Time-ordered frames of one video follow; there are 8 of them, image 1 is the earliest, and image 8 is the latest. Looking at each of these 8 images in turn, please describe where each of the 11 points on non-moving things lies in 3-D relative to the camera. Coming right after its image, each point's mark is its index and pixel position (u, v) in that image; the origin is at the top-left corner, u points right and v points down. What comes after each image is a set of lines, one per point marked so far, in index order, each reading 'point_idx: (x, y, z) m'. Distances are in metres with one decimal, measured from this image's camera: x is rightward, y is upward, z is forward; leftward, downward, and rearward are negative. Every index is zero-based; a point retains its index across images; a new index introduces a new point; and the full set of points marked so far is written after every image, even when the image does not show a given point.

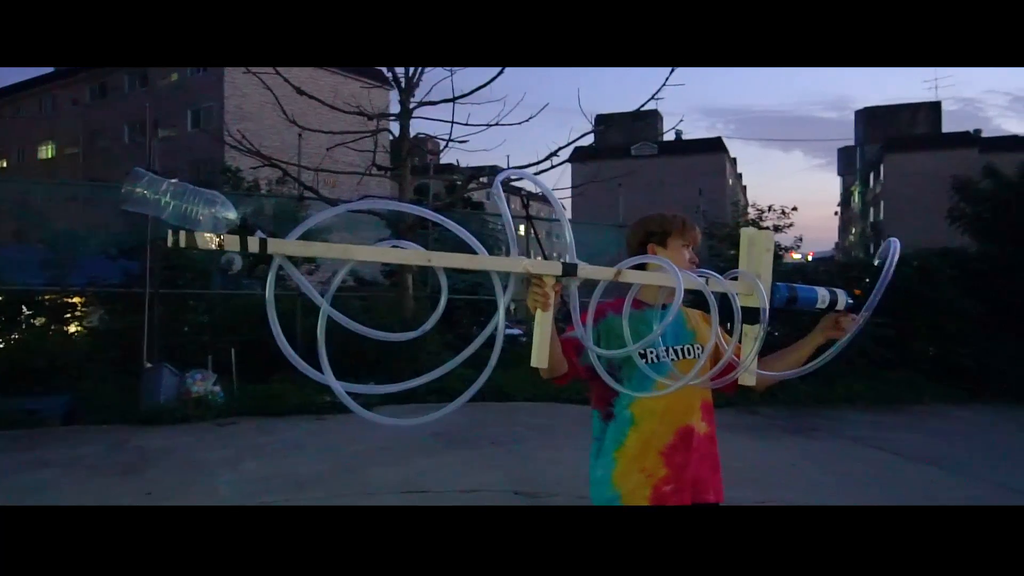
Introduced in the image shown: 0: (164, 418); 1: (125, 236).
0: (-2.4, -0.9, +7.4) m
1: (-2.9, +0.4, +8.2) m
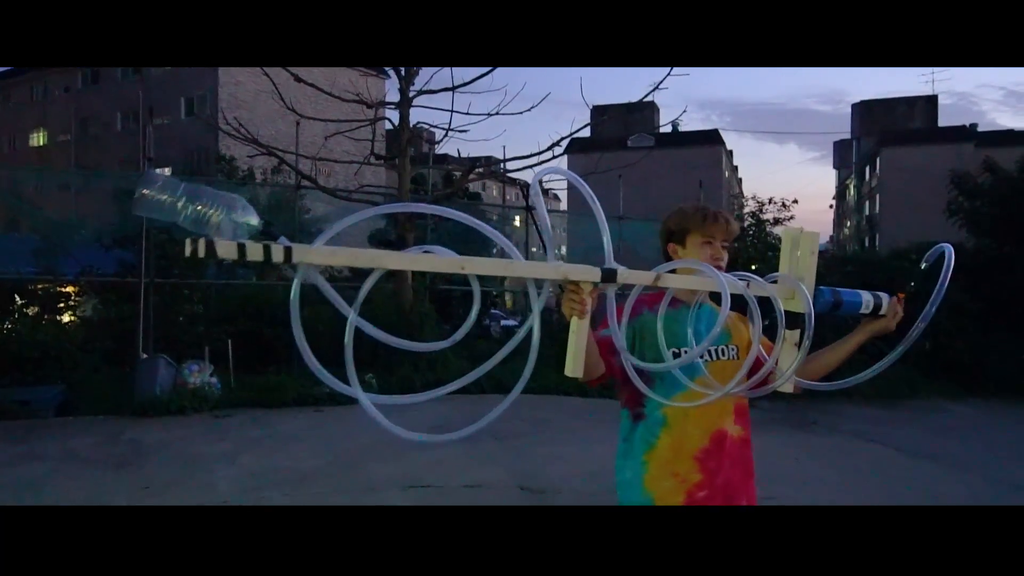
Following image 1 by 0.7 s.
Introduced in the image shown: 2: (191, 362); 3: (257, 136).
0: (-2.4, -0.8, +7.3) m
1: (-2.9, +0.5, +8.1) m
2: (-2.4, -0.5, +8.1) m
3: (-1.8, +1.0, +7.5) m
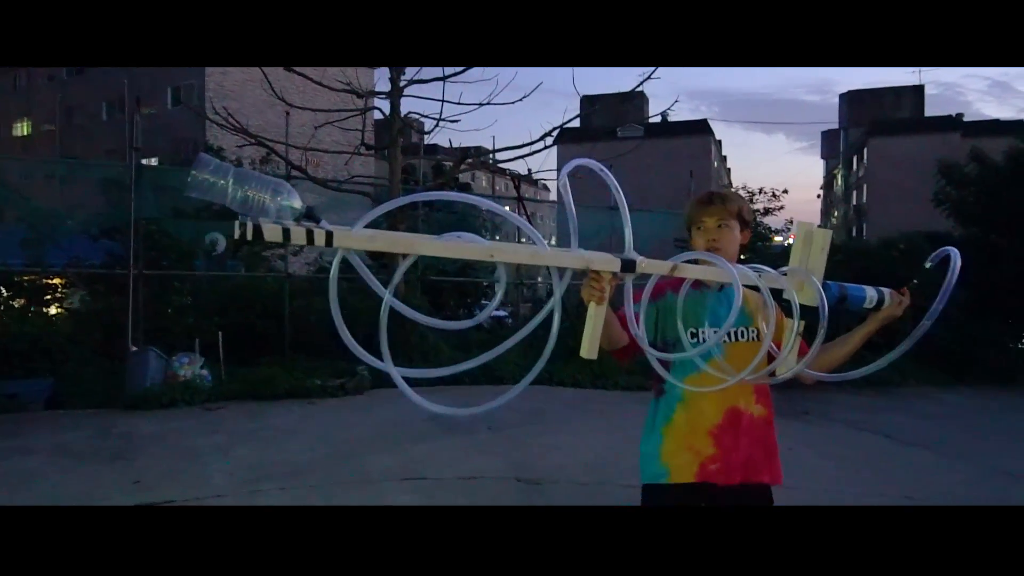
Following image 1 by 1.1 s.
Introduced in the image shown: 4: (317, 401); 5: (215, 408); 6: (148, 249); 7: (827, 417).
0: (-2.4, -0.8, +7.3) m
1: (-3.0, +0.5, +8.0) m
2: (-2.4, -0.5, +8.0) m
3: (-1.8, +1.1, +7.4) m
4: (-1.4, -0.8, +7.7) m
5: (-2.1, -0.8, +7.4) m
6: (-2.7, +0.3, +8.1) m
7: (+2.2, -0.9, +7.7) m
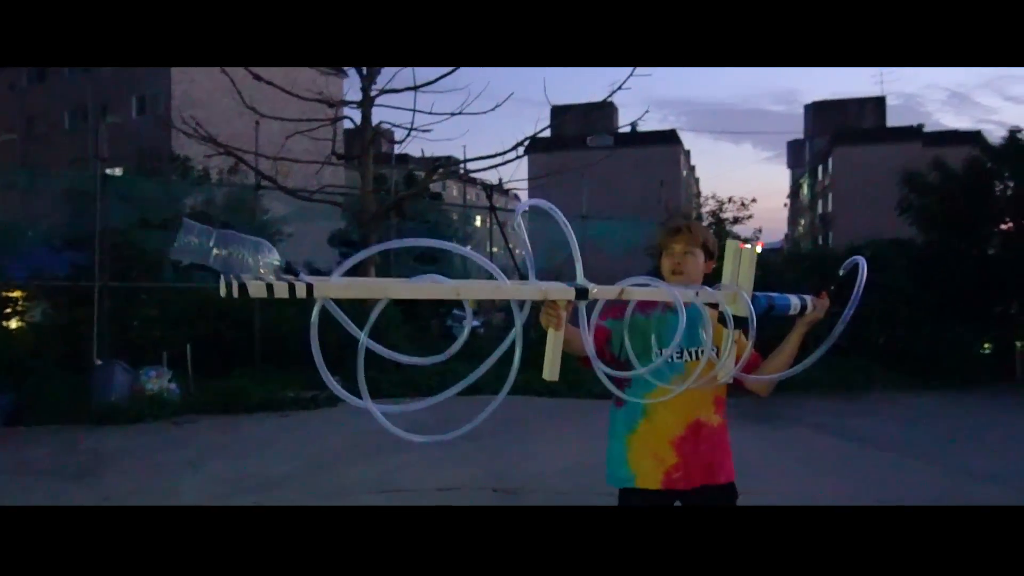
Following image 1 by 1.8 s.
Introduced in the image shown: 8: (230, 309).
0: (-2.6, -0.8, +7.1) m
1: (-3.2, +0.4, +7.8) m
2: (-2.7, -0.6, +7.8) m
3: (-2.0, +1.0, +7.3) m
4: (-1.6, -0.9, +7.6) m
5: (-2.2, -0.9, +7.3) m
6: (-3.0, +0.2, +7.9) m
7: (+2.0, -1.0, +7.8) m
8: (-2.3, -0.2, +8.7) m
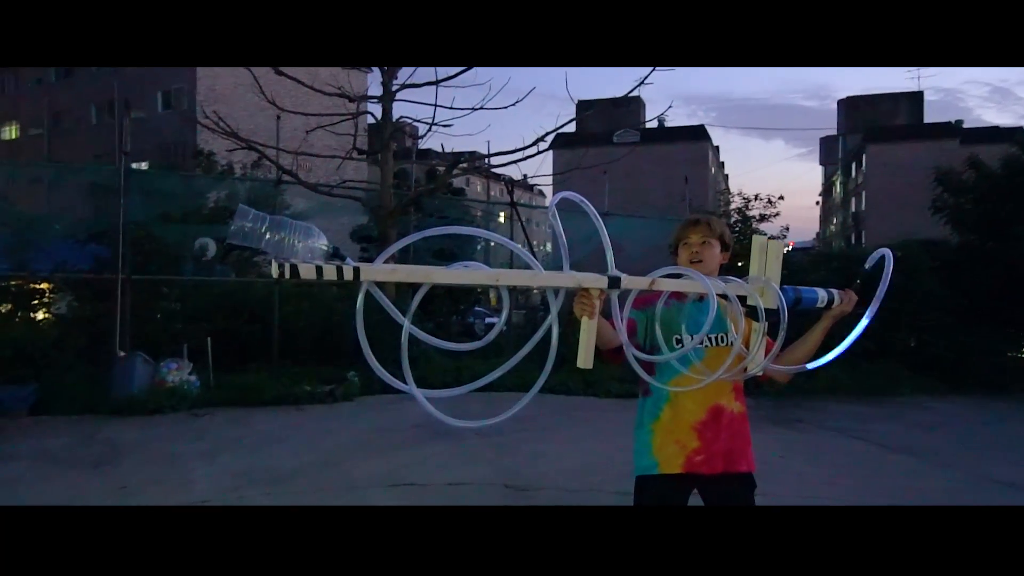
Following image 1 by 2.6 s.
0: (-2.5, -0.8, +7.2) m
1: (-3.0, +0.5, +7.9) m
2: (-2.5, -0.5, +7.9) m
3: (-1.9, +1.1, +7.4) m
4: (-1.4, -0.8, +7.6) m
5: (-2.1, -0.8, +7.3) m
6: (-2.8, +0.3, +8.0) m
7: (+2.2, -1.0, +7.6) m
8: (-2.1, -0.1, +8.7) m
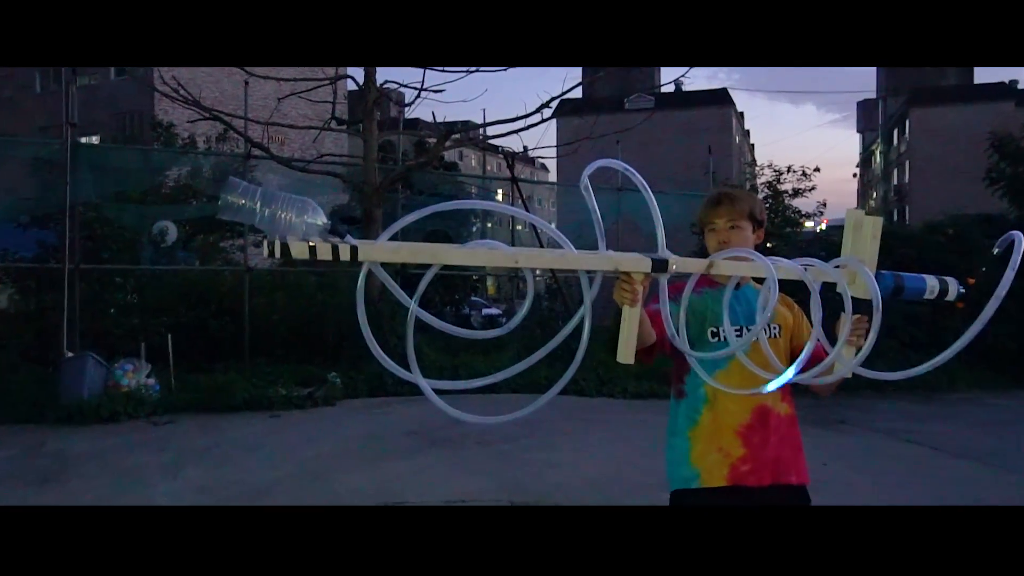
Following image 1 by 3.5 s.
0: (-2.5, -0.7, +6.3) m
1: (-3.0, +0.6, +7.0) m
2: (-2.5, -0.5, +7.0) m
3: (-1.9, +1.1, +6.5) m
4: (-1.4, -0.8, +6.8) m
5: (-2.1, -0.8, +6.5) m
6: (-2.8, +0.3, +7.1) m
7: (+2.2, -0.9, +6.8) m
8: (-2.1, 0.0, +7.8) m
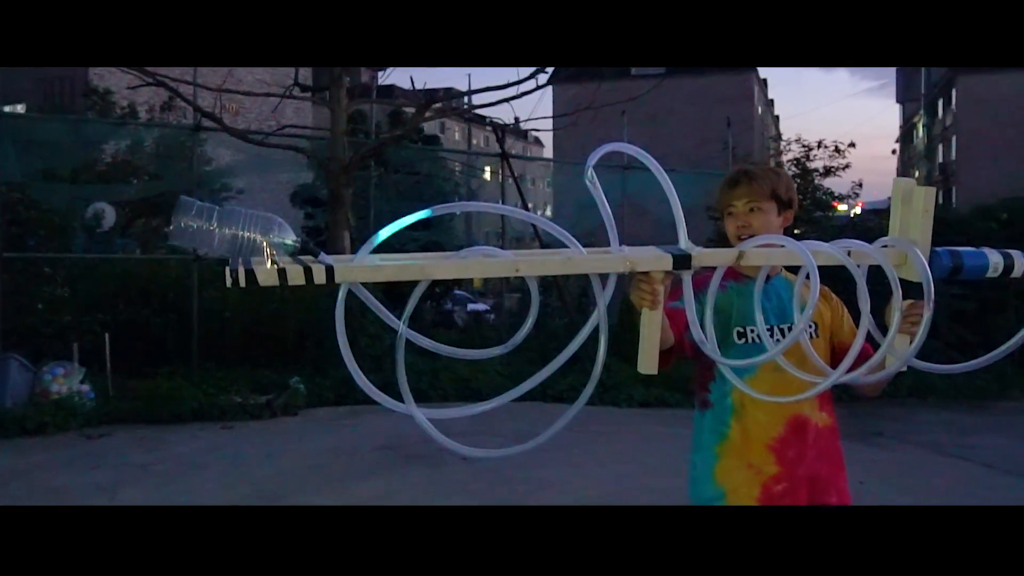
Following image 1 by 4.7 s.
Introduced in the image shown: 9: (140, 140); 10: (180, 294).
0: (-2.5, -0.7, +5.5) m
1: (-3.1, +0.6, +6.1) m
2: (-2.5, -0.4, +6.2) m
3: (-1.9, +1.2, +5.6) m
4: (-1.5, -0.7, +5.9) m
5: (-2.1, -0.7, +5.6) m
6: (-2.9, +0.4, +6.3) m
7: (+2.1, -0.8, +6.0) m
8: (-2.2, 0.0, +7.0) m
9: (-2.4, +1.0, +7.1) m
10: (-2.1, -0.1, +6.9) m
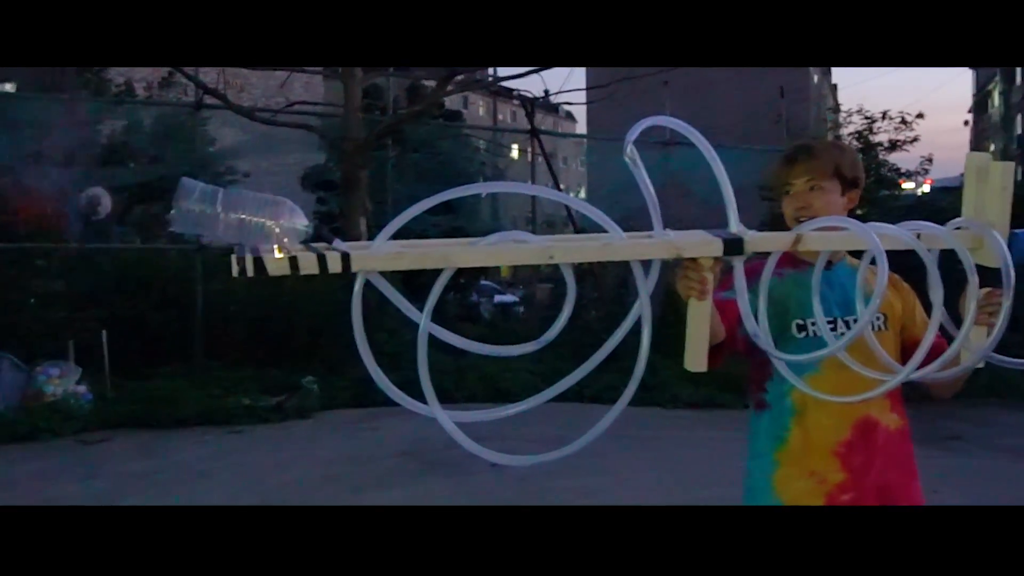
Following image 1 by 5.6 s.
0: (-2.4, -0.7, +5.1) m
1: (-2.9, +0.6, +5.7) m
2: (-2.4, -0.4, +5.8) m
3: (-1.8, +1.2, +5.2) m
4: (-1.3, -0.7, +5.5) m
5: (-2.0, -0.7, +5.2) m
6: (-2.7, +0.4, +5.8) m
7: (+2.3, -0.7, +5.4) m
8: (-2.0, +0.1, +6.6) m
9: (-2.2, +1.0, +6.7) m
10: (-2.0, 0.0, +6.5) m
